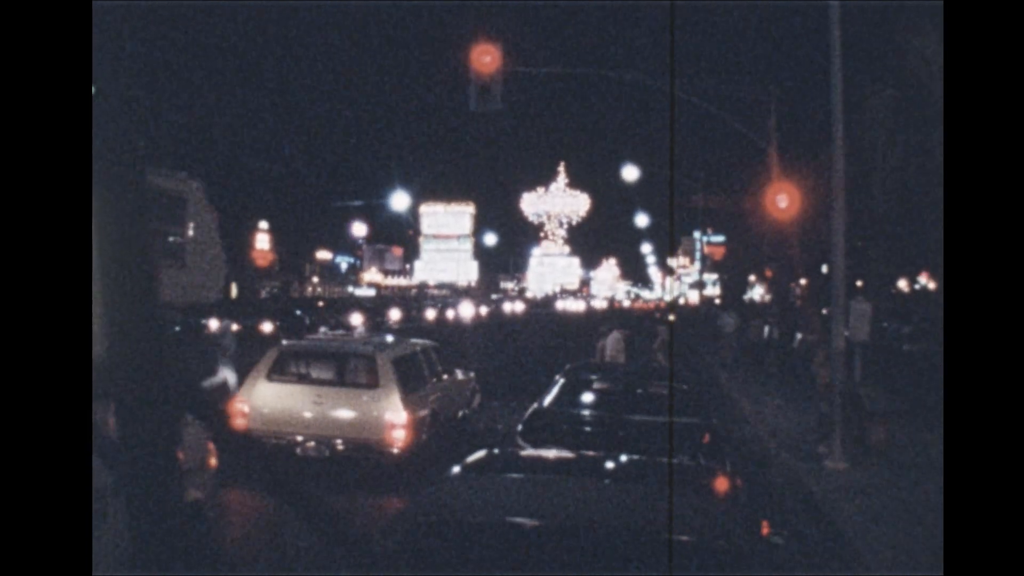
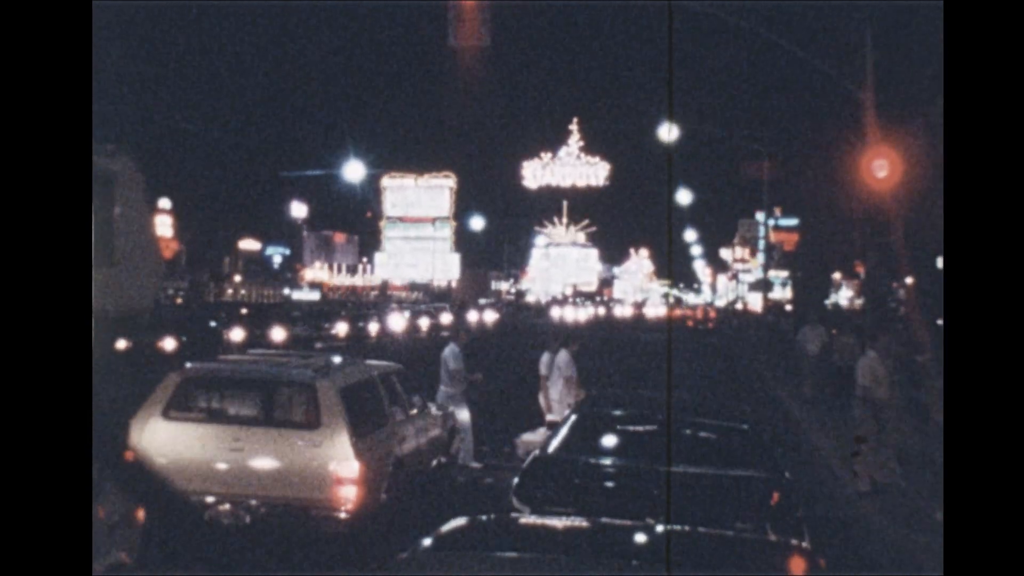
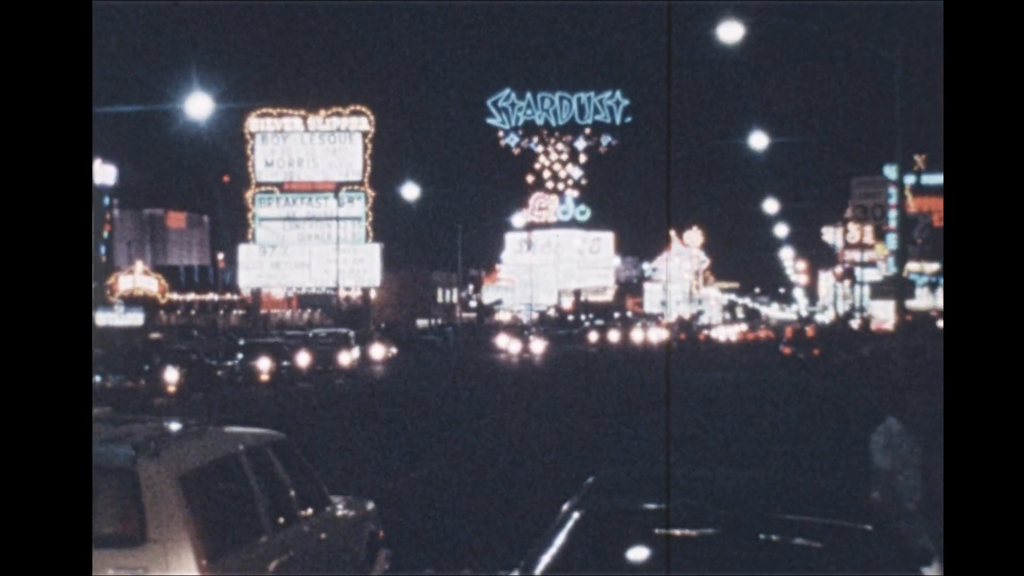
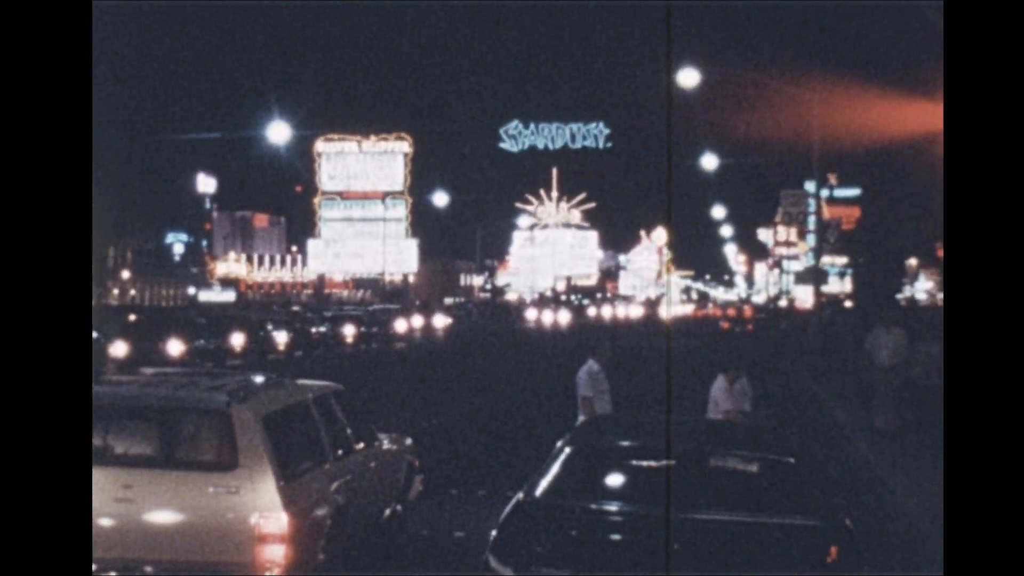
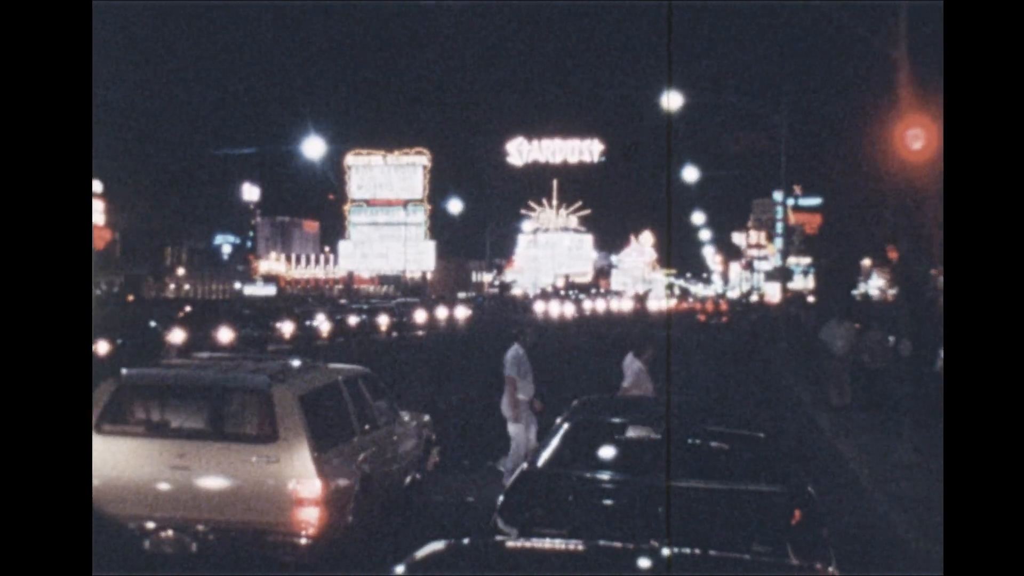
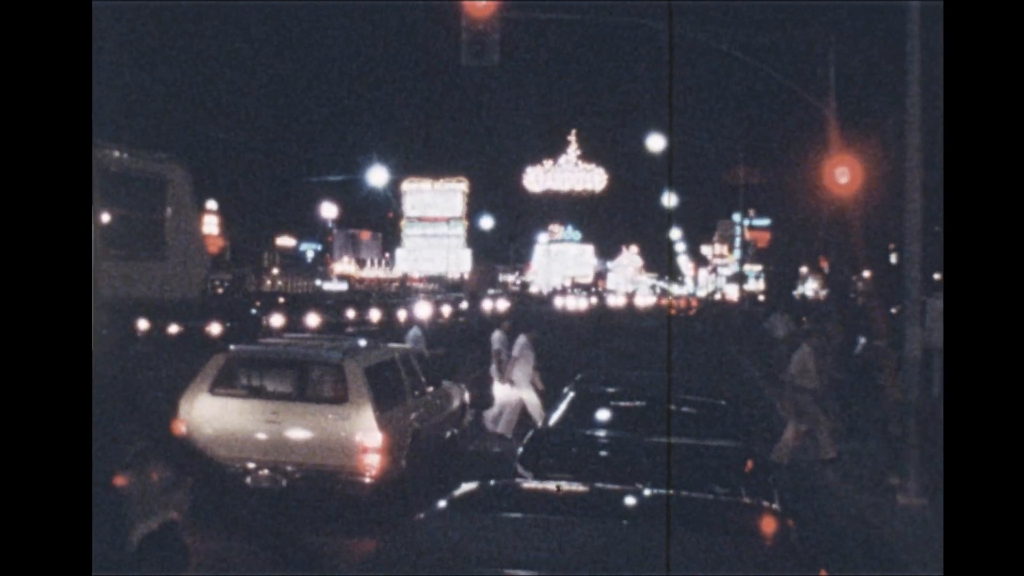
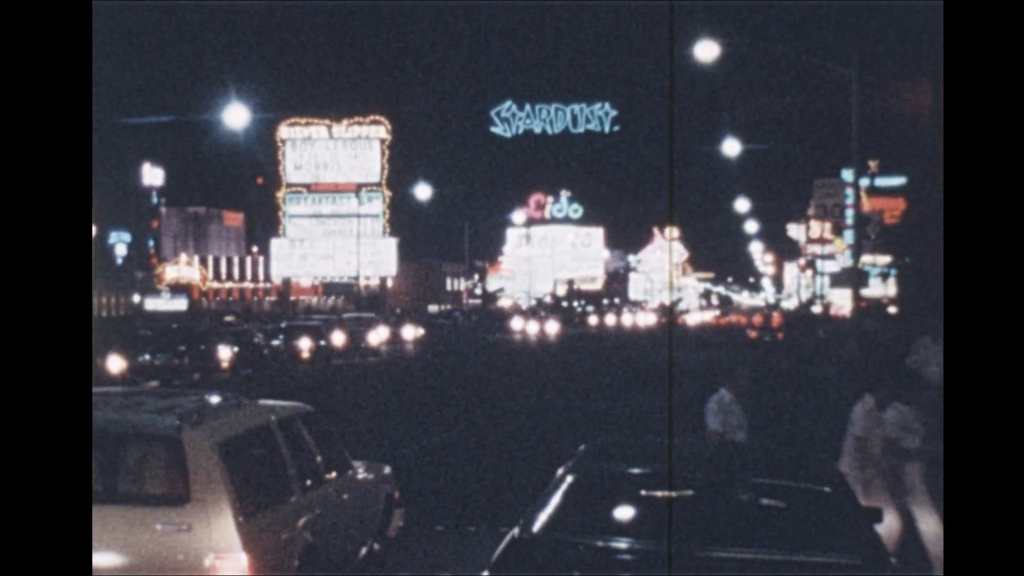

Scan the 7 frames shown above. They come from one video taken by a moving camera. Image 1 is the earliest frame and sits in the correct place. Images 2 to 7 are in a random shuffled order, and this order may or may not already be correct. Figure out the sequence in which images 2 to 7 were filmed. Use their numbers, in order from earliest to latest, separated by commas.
6, 2, 5, 4, 7, 3
